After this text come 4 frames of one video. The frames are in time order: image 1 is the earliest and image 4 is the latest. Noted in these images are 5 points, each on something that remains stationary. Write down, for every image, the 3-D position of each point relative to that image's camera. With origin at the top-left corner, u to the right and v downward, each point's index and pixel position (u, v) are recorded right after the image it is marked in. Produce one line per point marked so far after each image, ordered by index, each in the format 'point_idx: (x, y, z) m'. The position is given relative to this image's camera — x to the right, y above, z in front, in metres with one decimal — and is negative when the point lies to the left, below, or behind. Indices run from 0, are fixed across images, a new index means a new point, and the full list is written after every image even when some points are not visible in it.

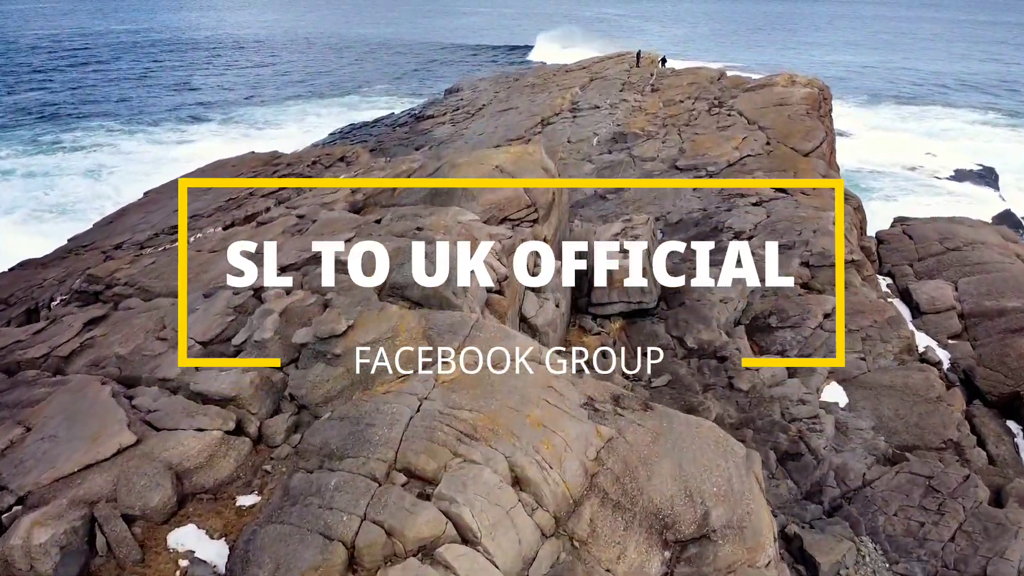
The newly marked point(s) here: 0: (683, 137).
0: (+6.6, +5.9, +19.1) m
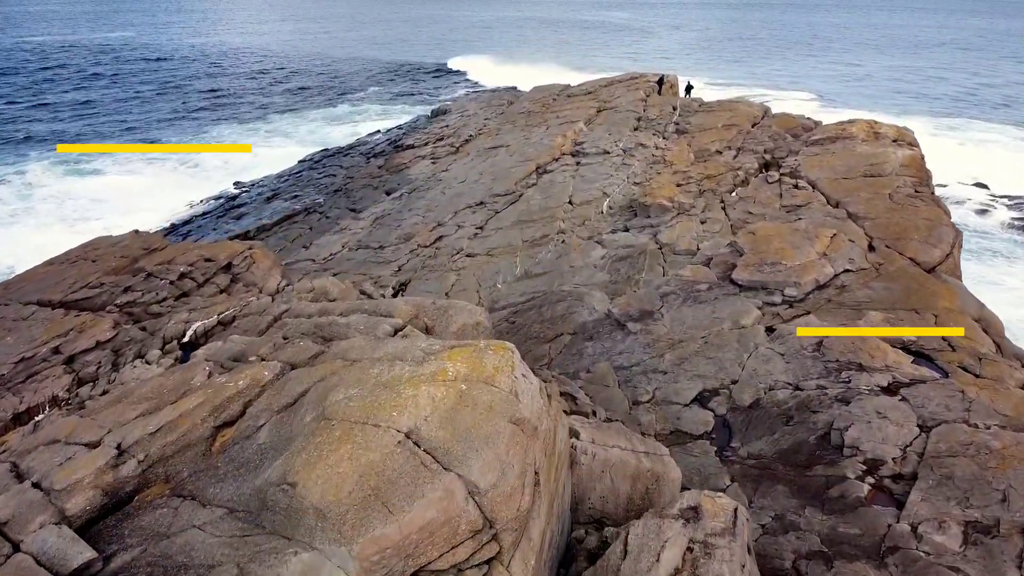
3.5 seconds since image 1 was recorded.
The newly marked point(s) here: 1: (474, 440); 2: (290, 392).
0: (+6.0, +1.9, +13.6) m
1: (-0.4, -1.4, +4.6) m
2: (-2.5, -1.2, +5.5) m
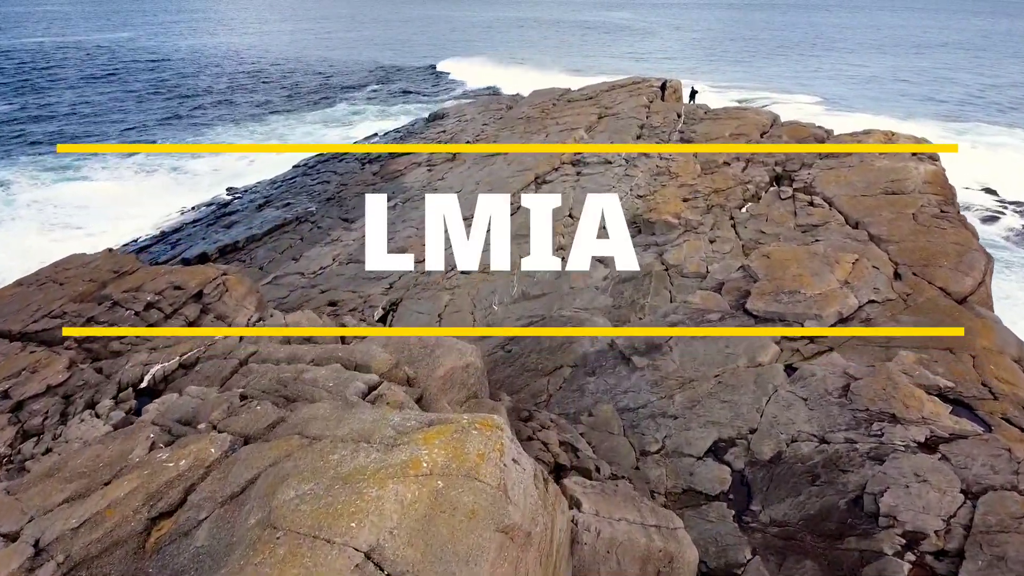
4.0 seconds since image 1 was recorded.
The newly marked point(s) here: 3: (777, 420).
0: (+5.9, +1.3, +12.7) m
1: (-0.5, -2.1, +3.8) m
2: (-2.6, -1.8, +4.6) m
3: (+4.3, -2.1, +7.9) m
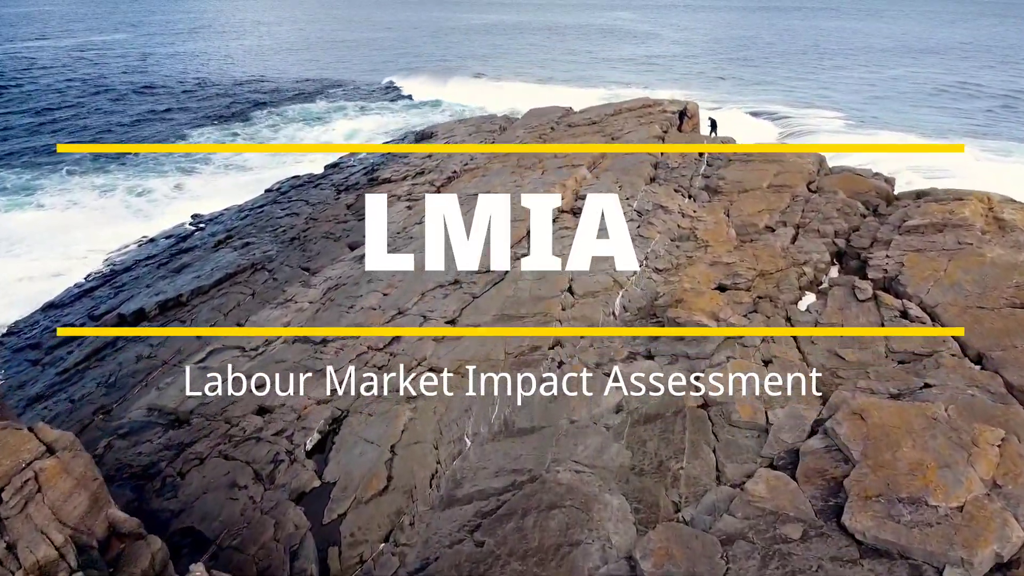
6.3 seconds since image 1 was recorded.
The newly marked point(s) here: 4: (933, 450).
0: (+5.5, -1.4, +9.2) m
1: (-0.9, -4.8, +0.3) m
2: (-3.0, -4.5, +1.1) m
3: (+3.8, -4.8, +4.4) m
4: (+5.9, -2.3, +6.9) m
